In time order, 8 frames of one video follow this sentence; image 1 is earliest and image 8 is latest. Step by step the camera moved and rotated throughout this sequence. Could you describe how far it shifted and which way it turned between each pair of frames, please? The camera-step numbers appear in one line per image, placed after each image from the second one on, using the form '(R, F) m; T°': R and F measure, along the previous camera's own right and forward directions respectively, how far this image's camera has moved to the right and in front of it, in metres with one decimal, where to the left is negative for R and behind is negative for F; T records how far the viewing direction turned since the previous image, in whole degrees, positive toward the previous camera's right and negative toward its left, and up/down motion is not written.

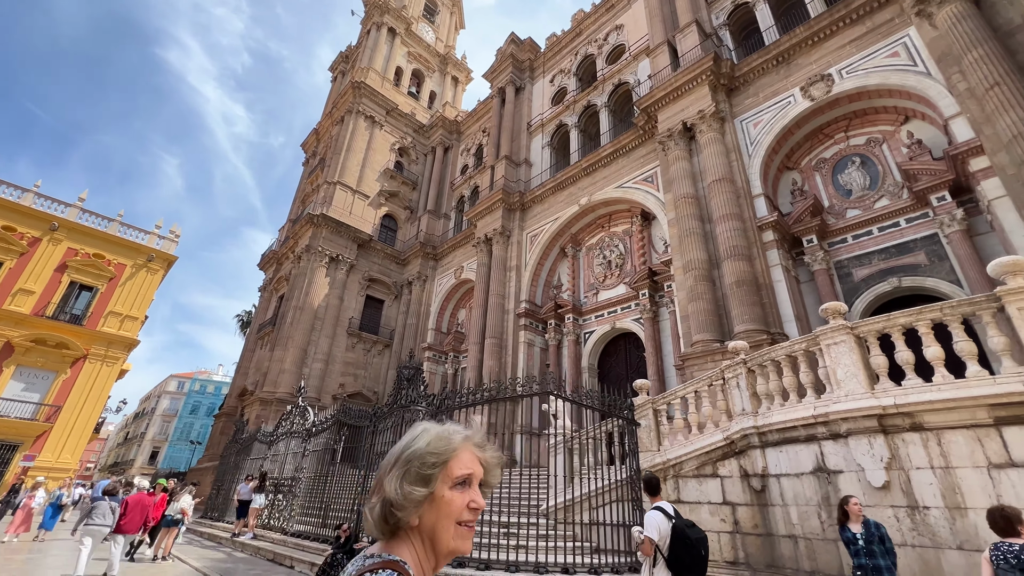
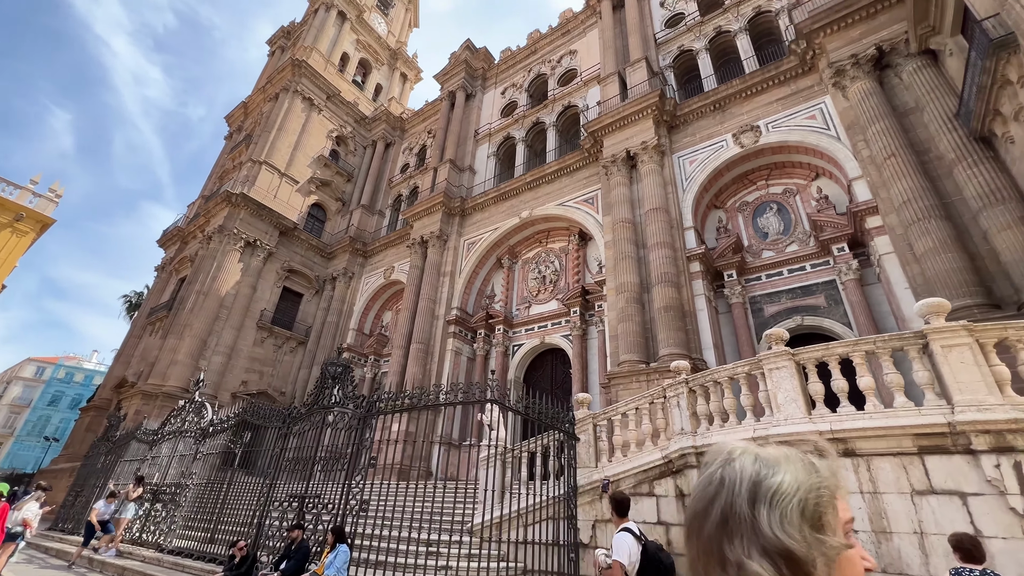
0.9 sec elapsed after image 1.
(-0.2, +0.3) m; +9°
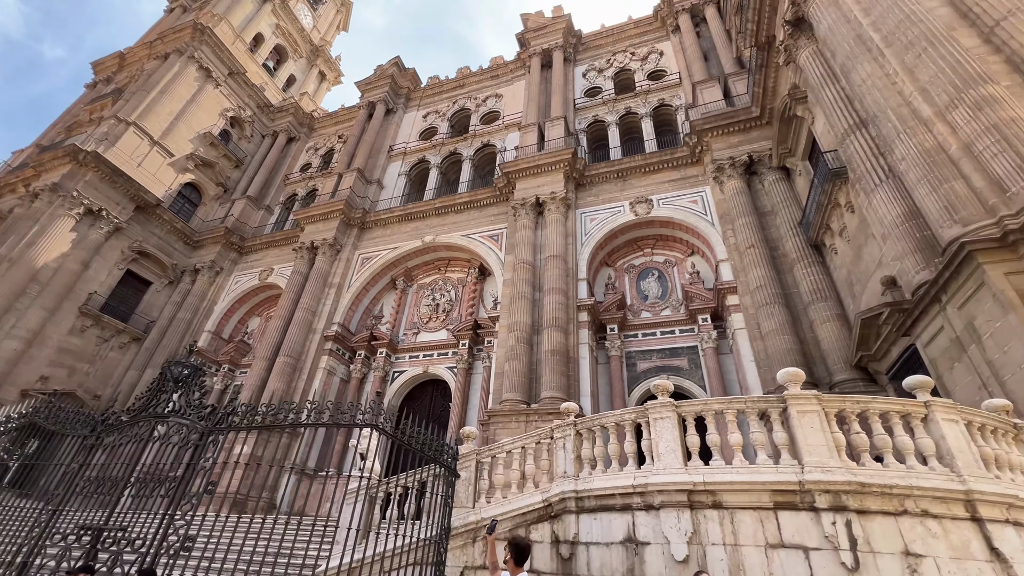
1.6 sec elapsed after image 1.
(-0.1, +0.2) m; +14°
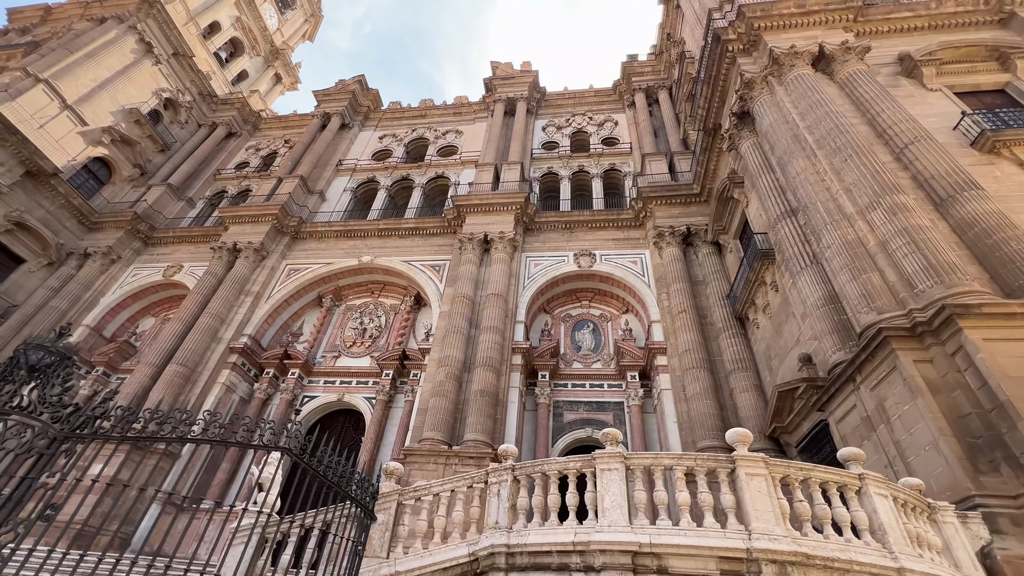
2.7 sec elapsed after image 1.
(-0.2, +0.3) m; +8°
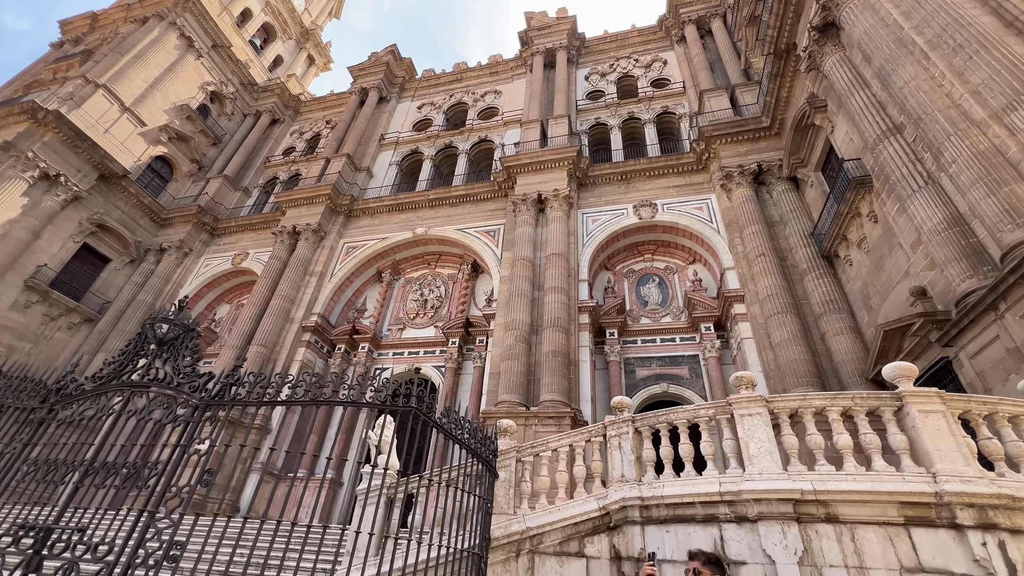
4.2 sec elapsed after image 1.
(-0.6, +0.3) m; -5°
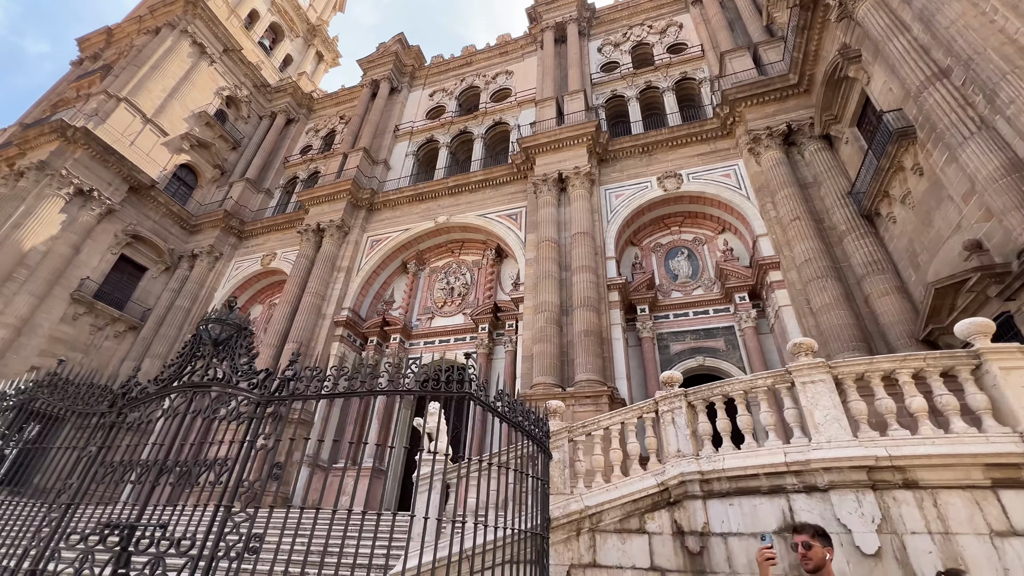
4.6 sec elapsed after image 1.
(-0.2, +0.1) m; -3°
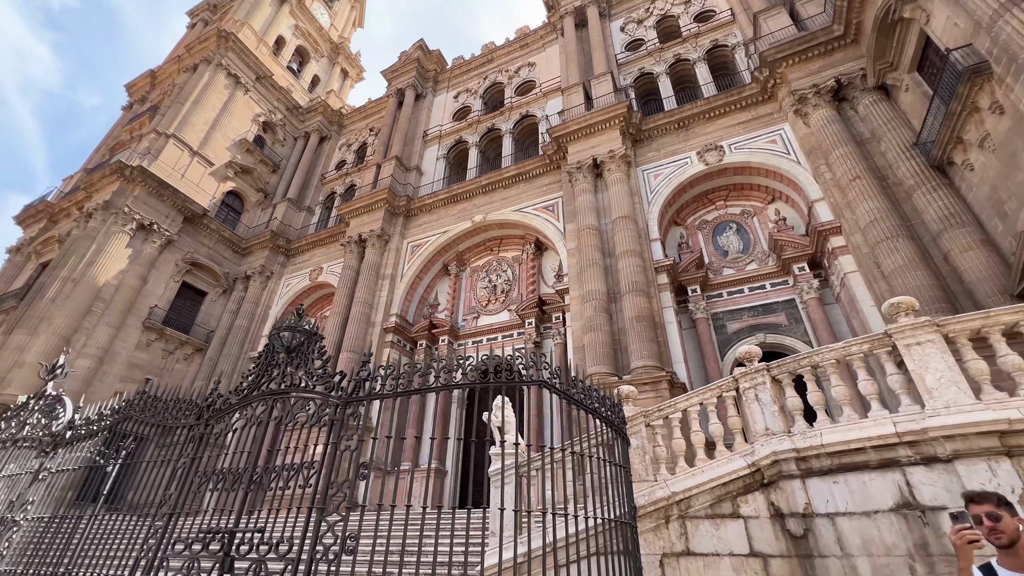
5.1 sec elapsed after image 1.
(-0.2, +0.1) m; -5°
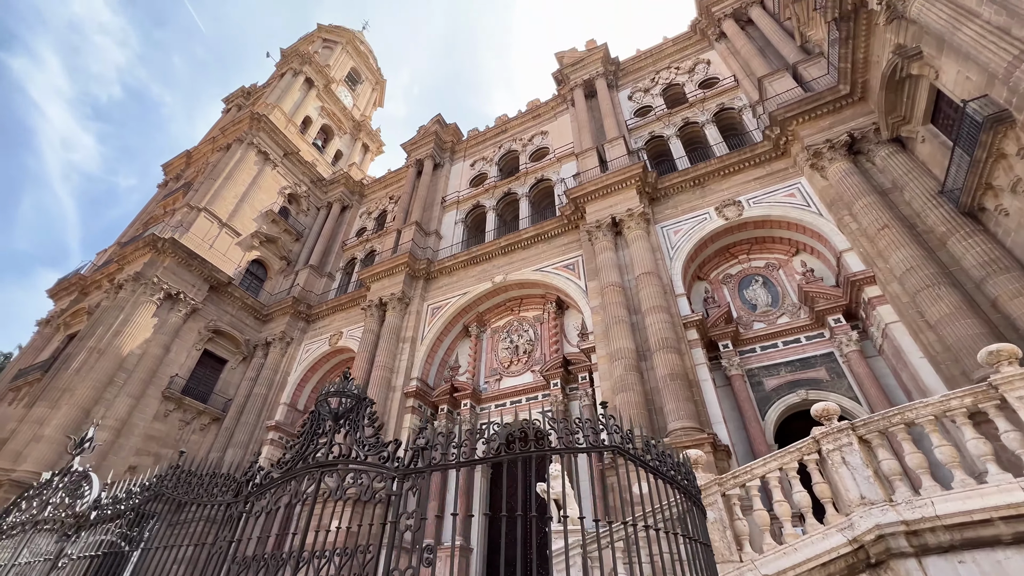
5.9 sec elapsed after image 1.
(-0.3, +0.1) m; -1°
